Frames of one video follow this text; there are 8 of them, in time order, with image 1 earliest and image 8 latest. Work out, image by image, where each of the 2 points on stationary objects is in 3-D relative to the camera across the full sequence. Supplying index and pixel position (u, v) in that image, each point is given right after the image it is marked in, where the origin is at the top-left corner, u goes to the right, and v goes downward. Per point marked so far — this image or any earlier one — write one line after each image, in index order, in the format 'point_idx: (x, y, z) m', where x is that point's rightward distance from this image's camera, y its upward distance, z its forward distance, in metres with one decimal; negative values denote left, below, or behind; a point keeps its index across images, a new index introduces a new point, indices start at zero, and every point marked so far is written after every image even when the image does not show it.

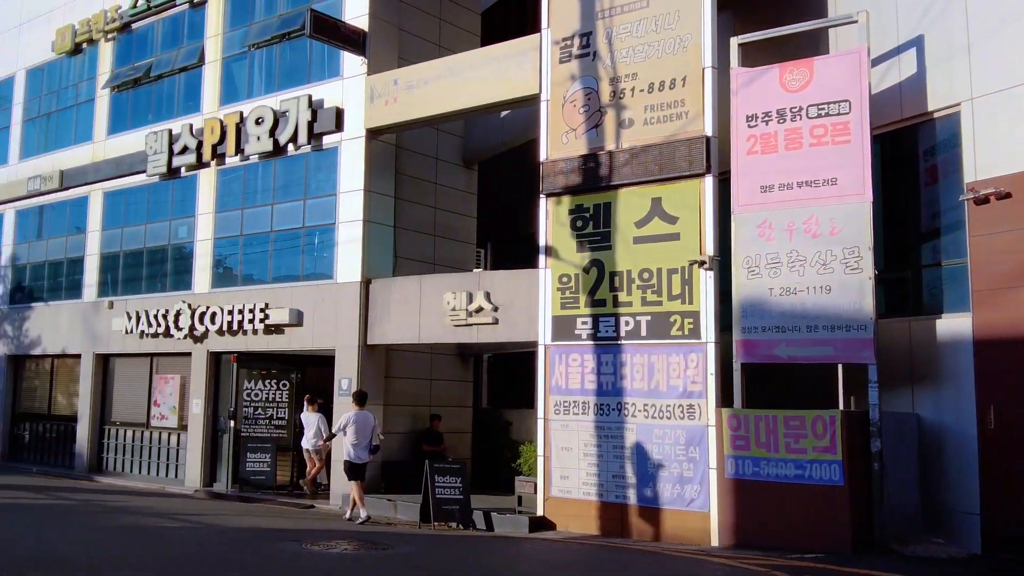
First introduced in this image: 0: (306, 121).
0: (-3.8, +3.0, +18.2) m
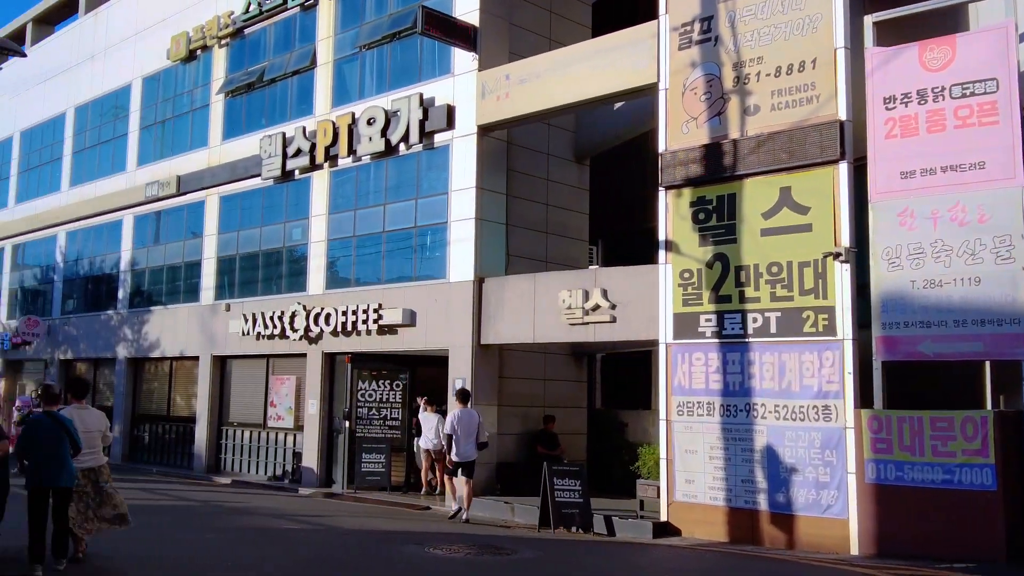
0: (-1.7, +3.0, +18.1) m
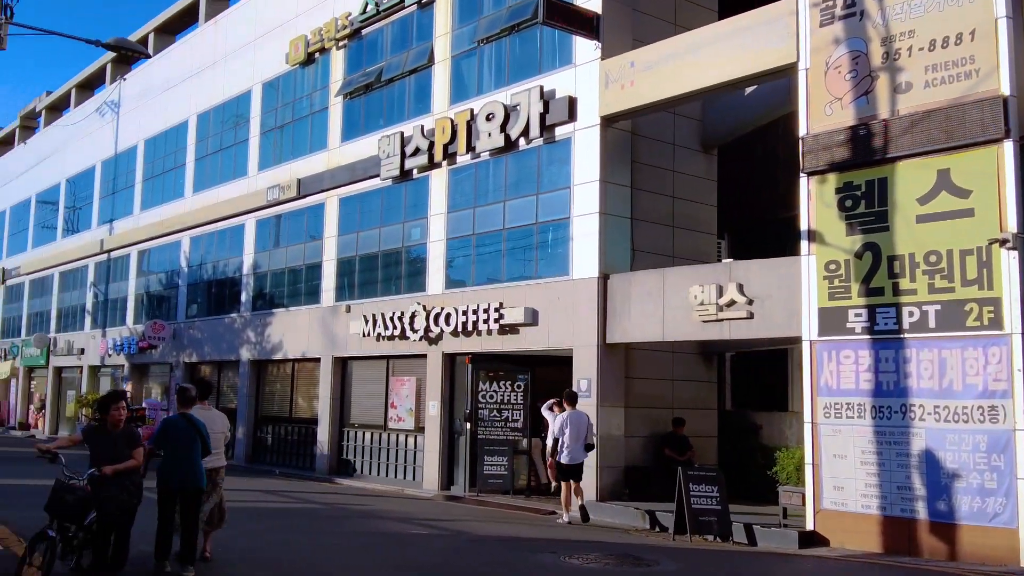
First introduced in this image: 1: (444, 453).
0: (+0.5, +3.1, +17.6) m
1: (-1.3, -3.2, +19.4) m
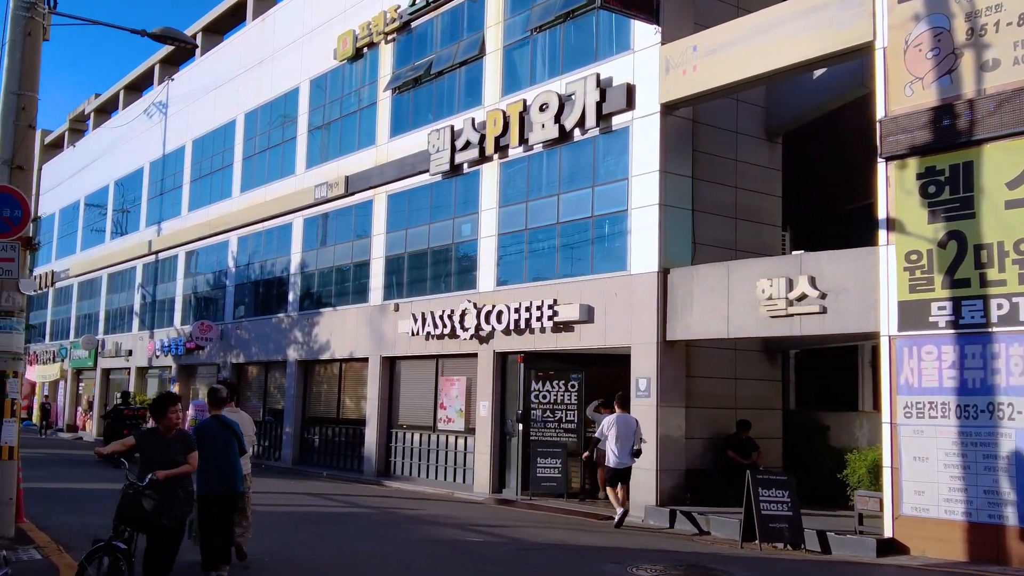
0: (+1.4, +3.2, +16.9) m
1: (-0.3, -3.2, +18.8) m
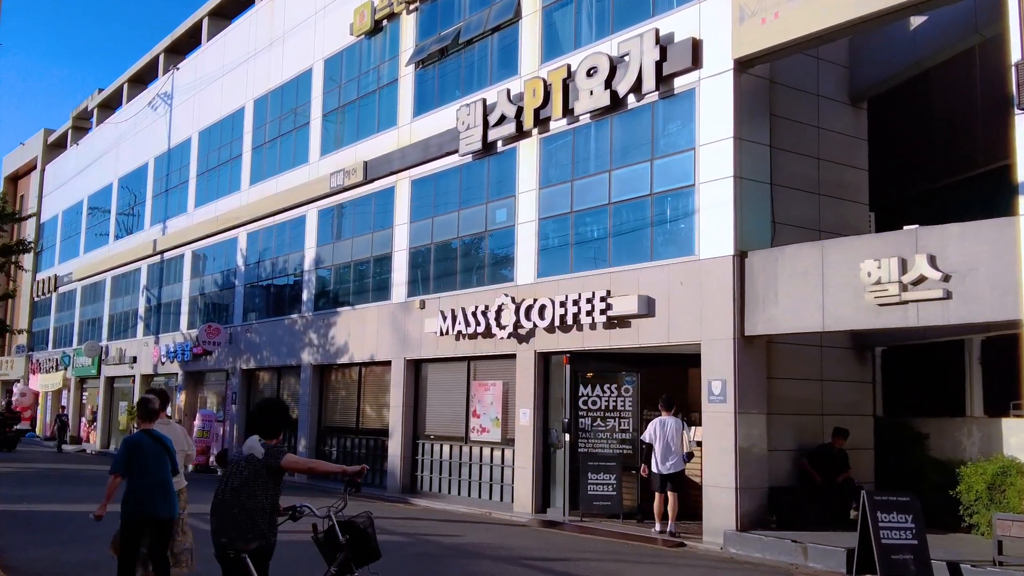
0: (+2.1, +3.3, +14.7) m
1: (+0.4, -3.0, +16.5) m
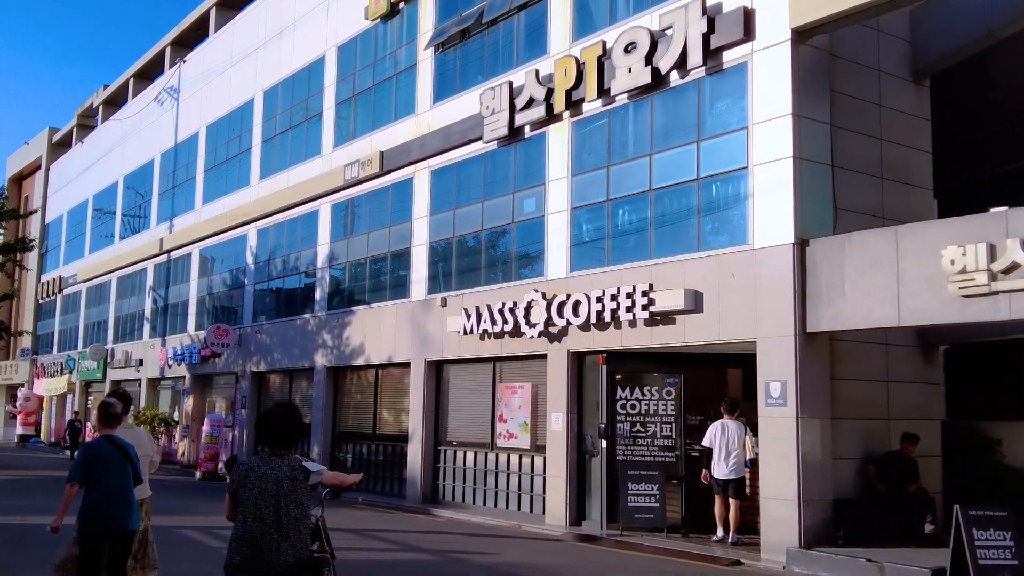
0: (+2.5, +3.4, +13.5) m
1: (+0.9, -2.9, +15.3) m
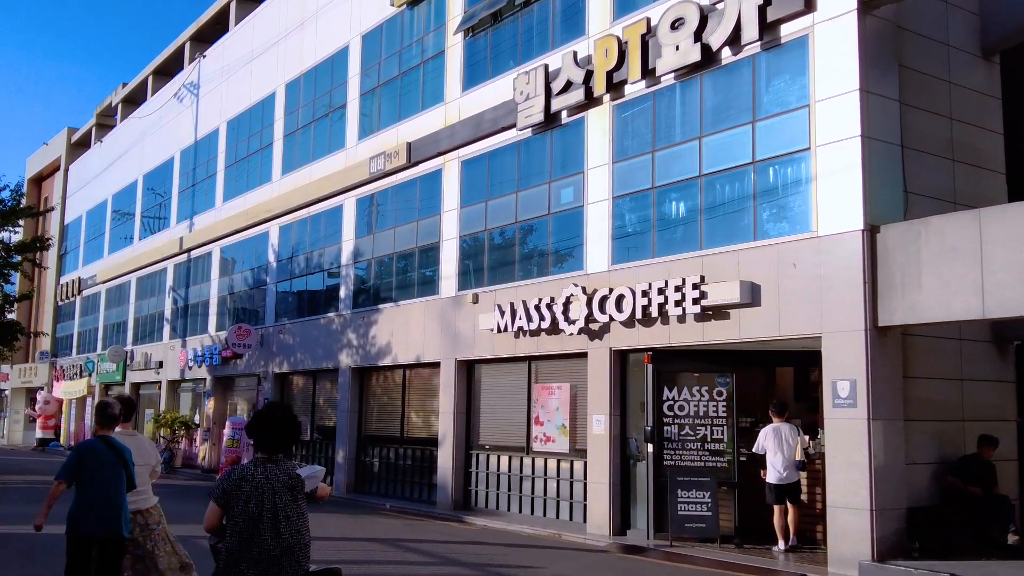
0: (+3.0, +3.5, +12.5) m
1: (+1.5, -2.9, +14.4) m
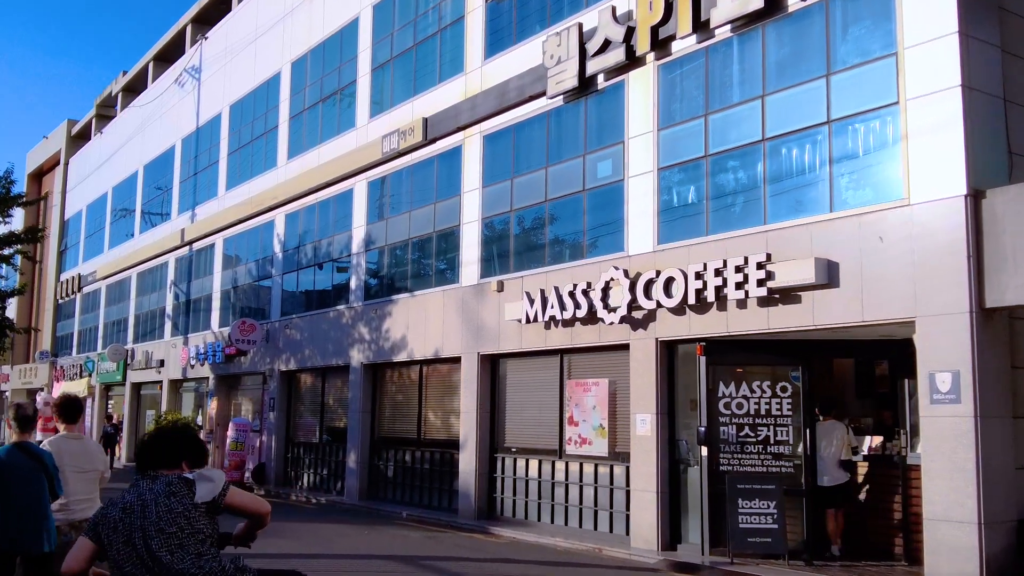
0: (+3.5, +3.8, +10.9) m
1: (+1.9, -2.6, +12.7) m
